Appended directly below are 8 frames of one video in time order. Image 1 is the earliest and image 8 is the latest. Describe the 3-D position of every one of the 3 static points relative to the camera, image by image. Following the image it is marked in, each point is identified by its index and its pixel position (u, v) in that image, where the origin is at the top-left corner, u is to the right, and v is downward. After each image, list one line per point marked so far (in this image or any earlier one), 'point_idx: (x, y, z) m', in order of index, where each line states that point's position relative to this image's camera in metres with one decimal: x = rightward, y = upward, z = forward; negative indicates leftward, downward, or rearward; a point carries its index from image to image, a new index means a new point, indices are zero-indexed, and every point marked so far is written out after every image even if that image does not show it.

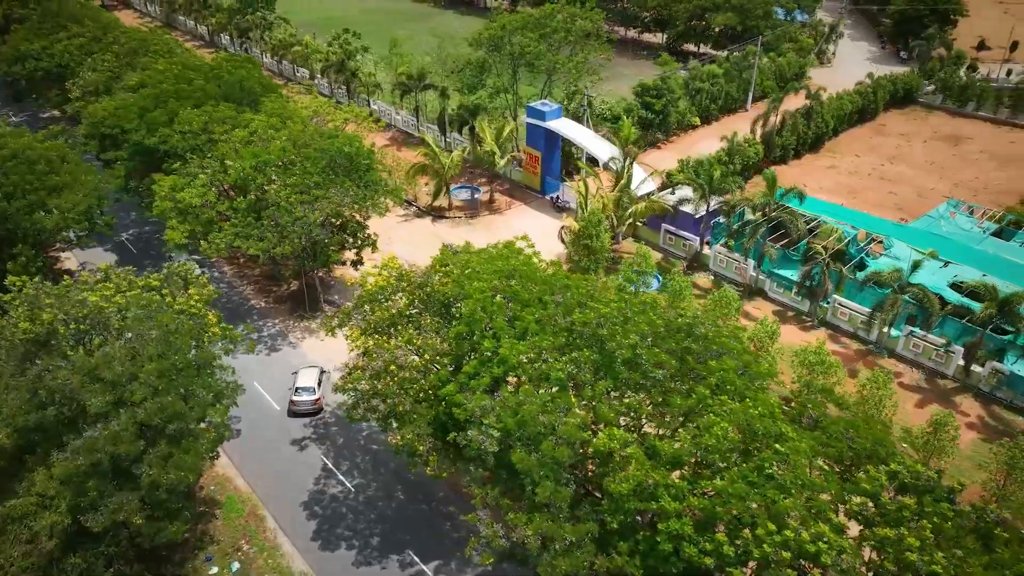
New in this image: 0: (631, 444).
0: (+2.2, -2.8, +13.3) m
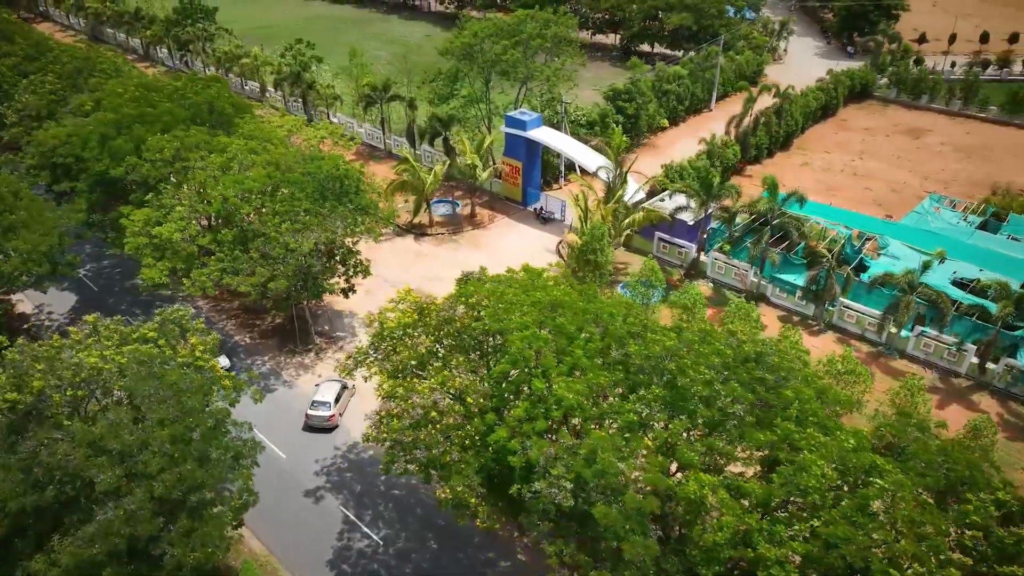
0: (+3.5, -3.4, +12.4) m
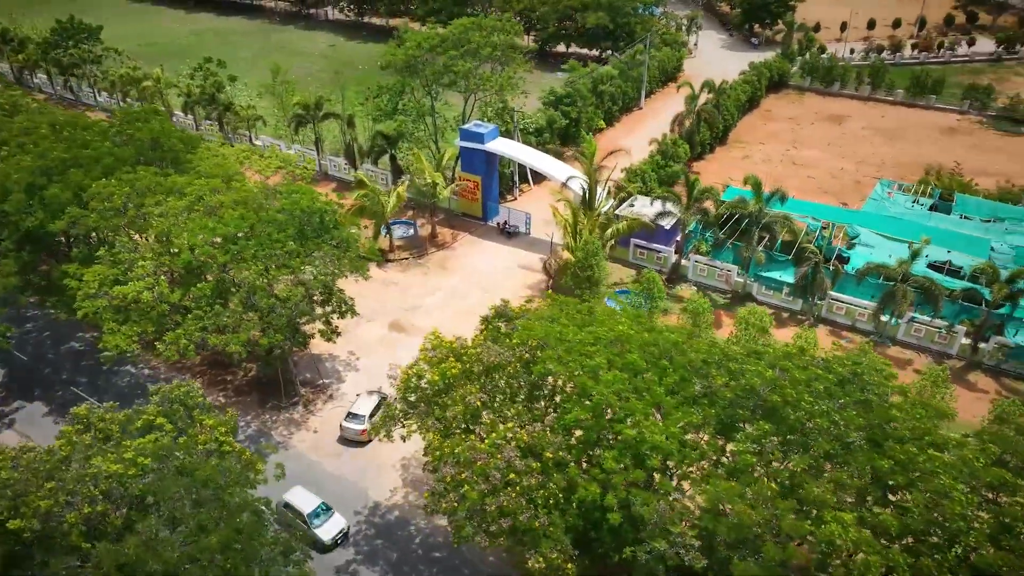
0: (+5.5, -3.8, +11.8) m
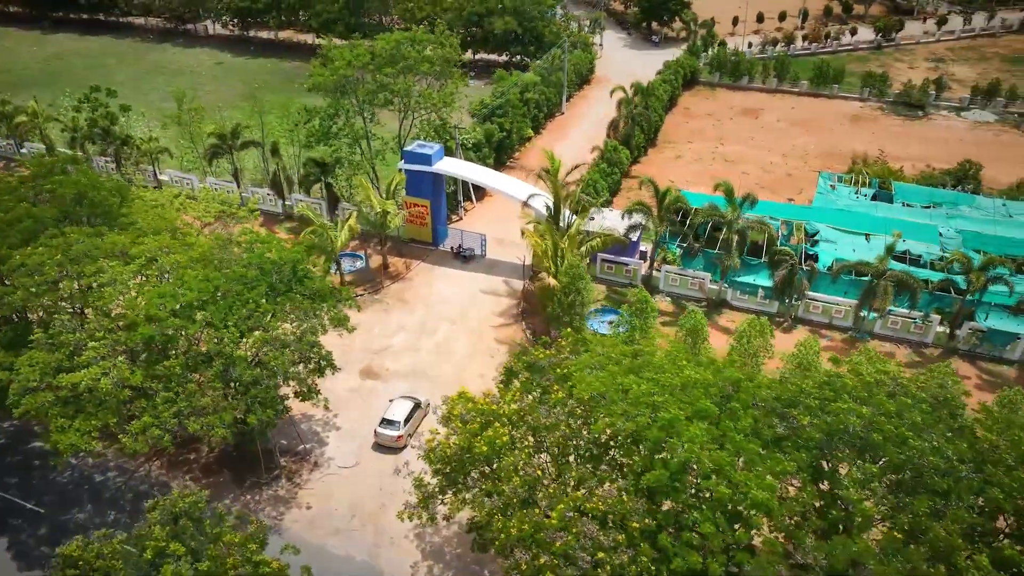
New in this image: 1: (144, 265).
0: (+7.2, -4.2, +11.2) m
1: (-9.1, +0.6, +18.1) m
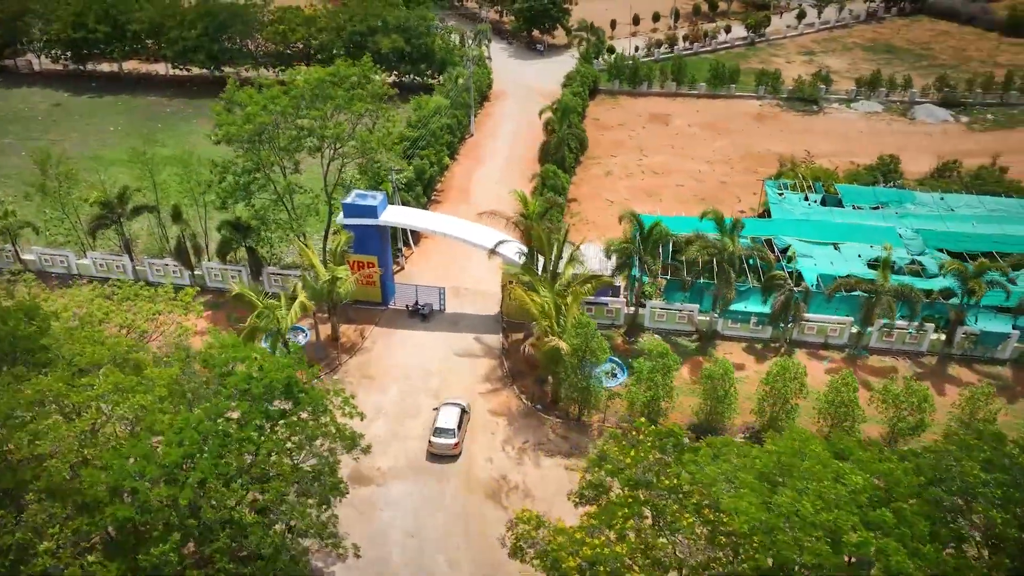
0: (+9.9, -5.1, +10.0) m
1: (-7.8, -2.3, +13.6) m
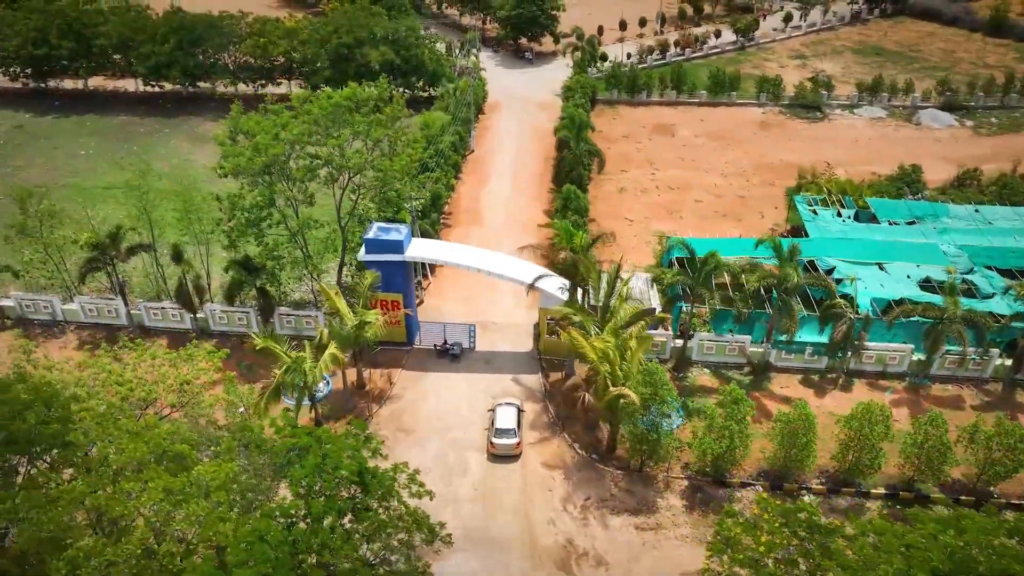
0: (+12.2, -5.9, +8.6) m
1: (-5.8, -3.8, +11.4) m
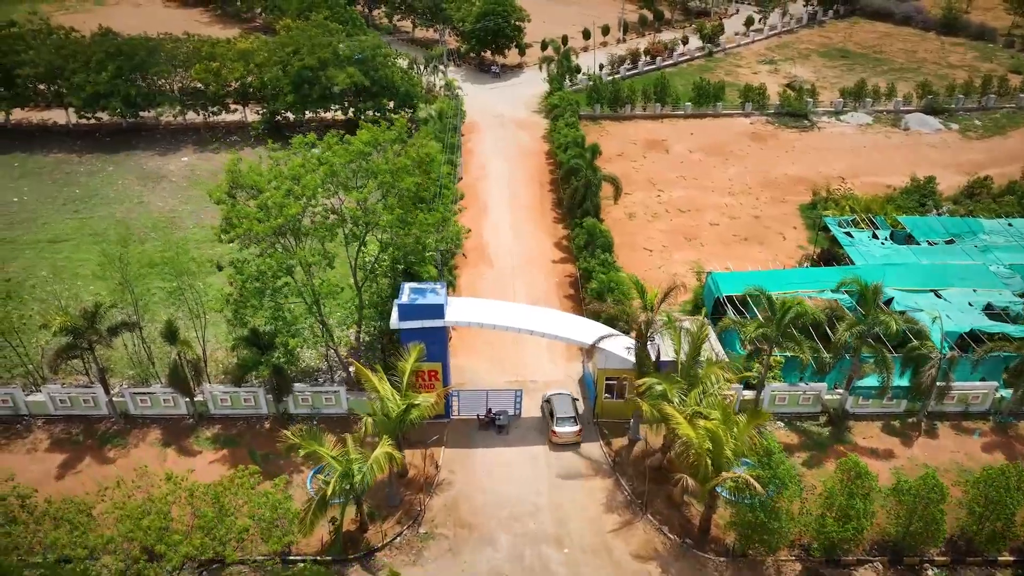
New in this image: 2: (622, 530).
0: (+15.5, -6.9, +7.2) m
1: (-2.7, -5.8, +8.2) m
2: (+2.9, -6.3, +19.2) m
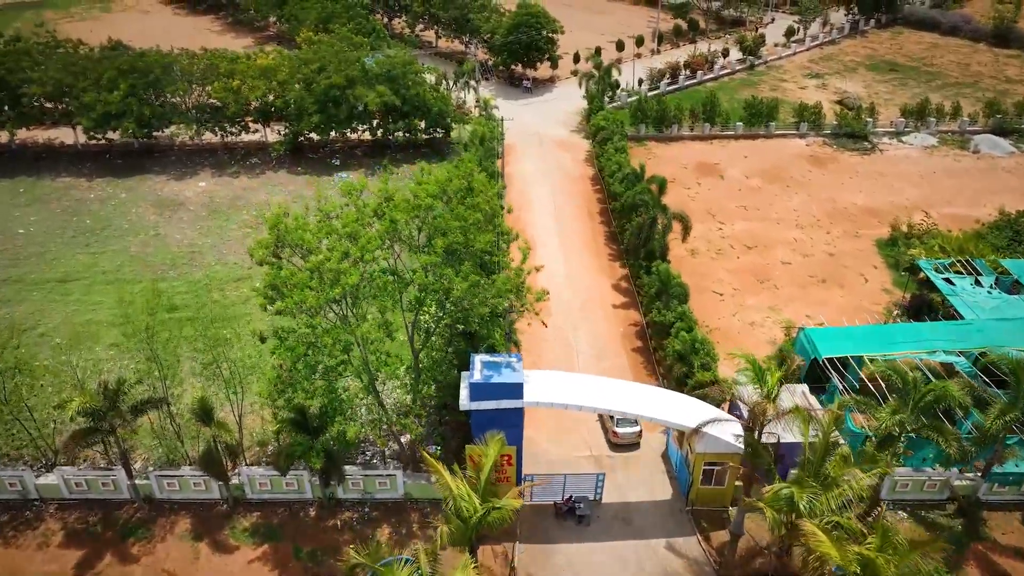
0: (+17.7, -8.7, +4.3) m
1: (-0.6, -7.6, +5.3) m
2: (+5.0, -8.1, +16.3) m
